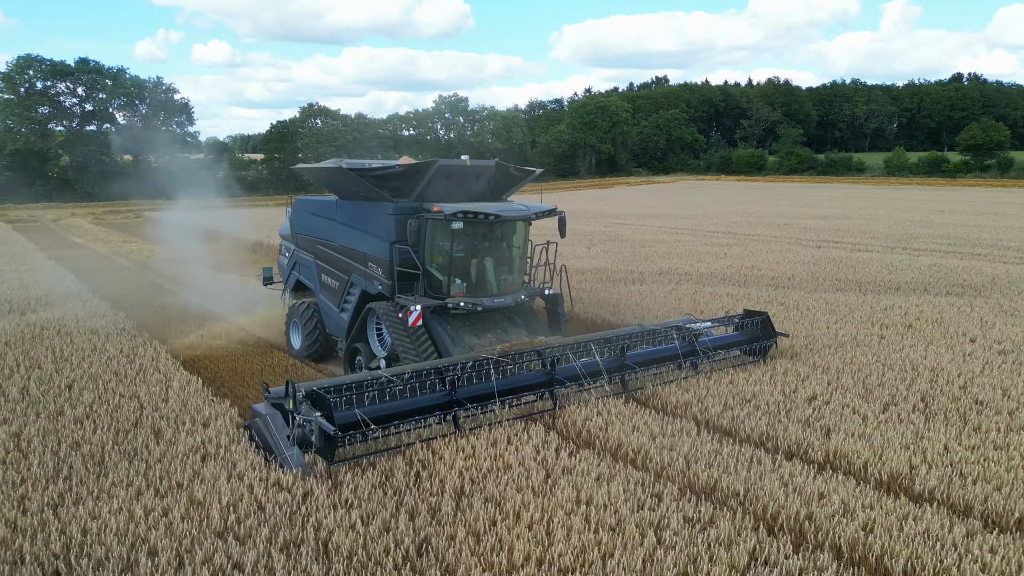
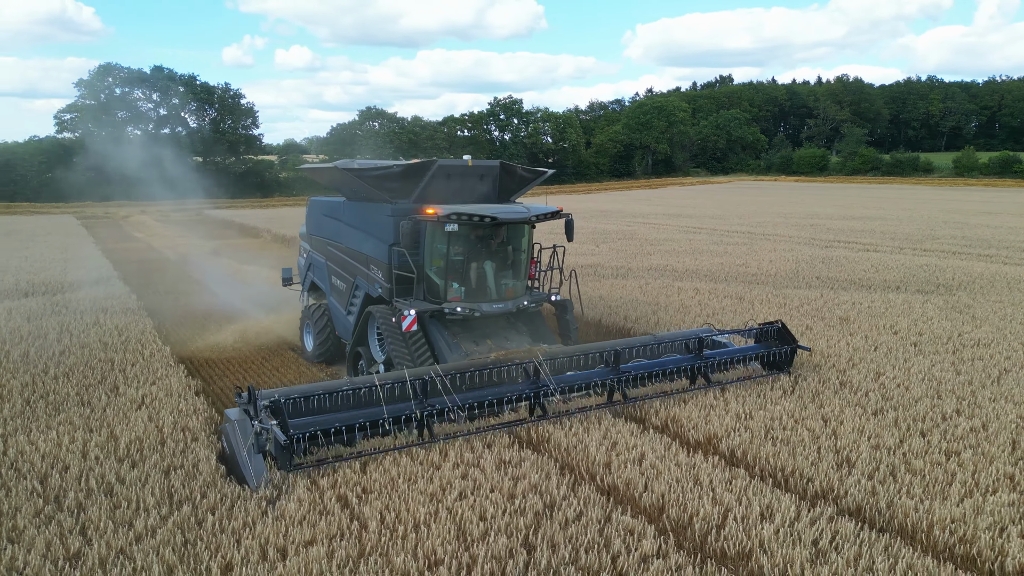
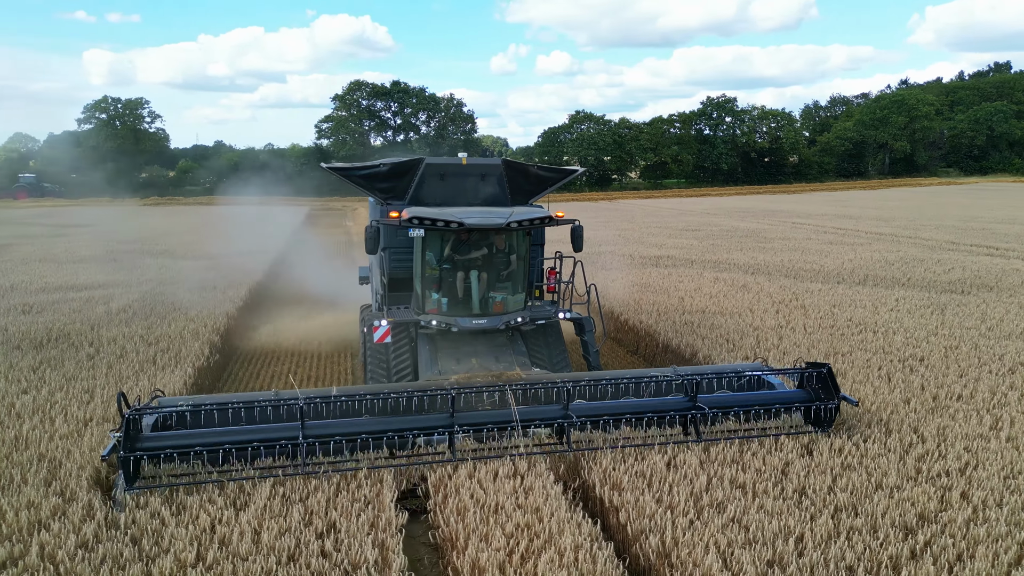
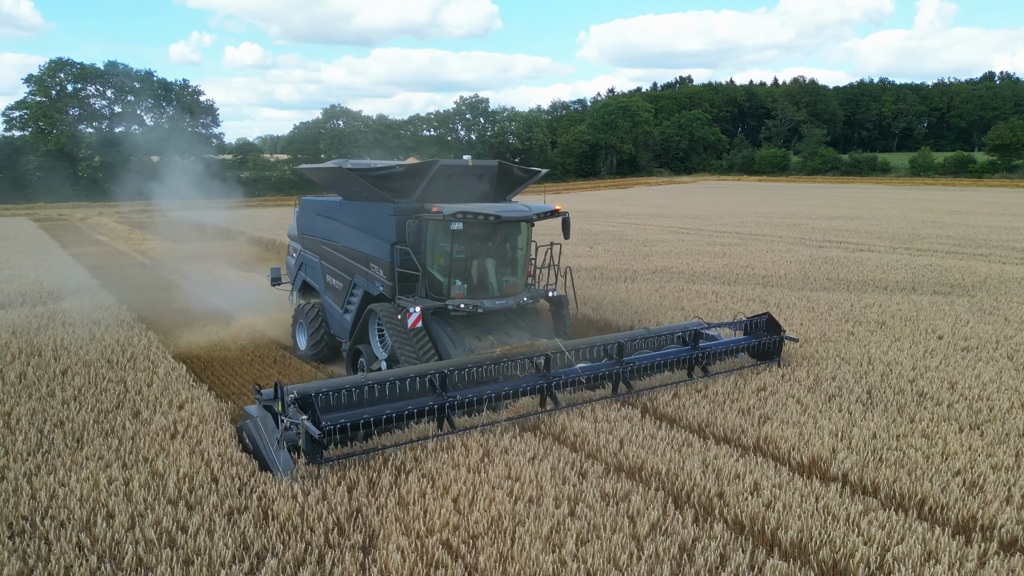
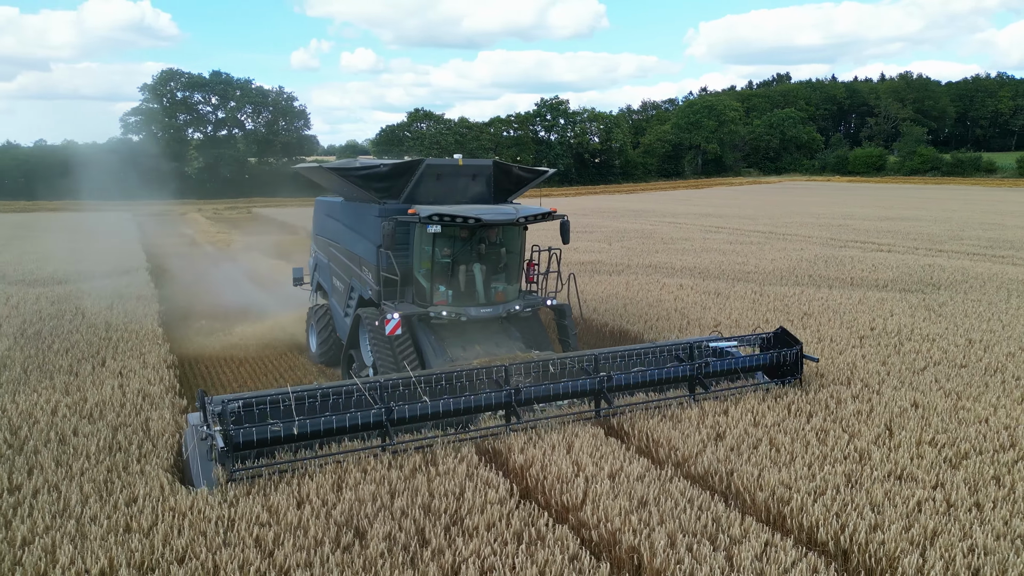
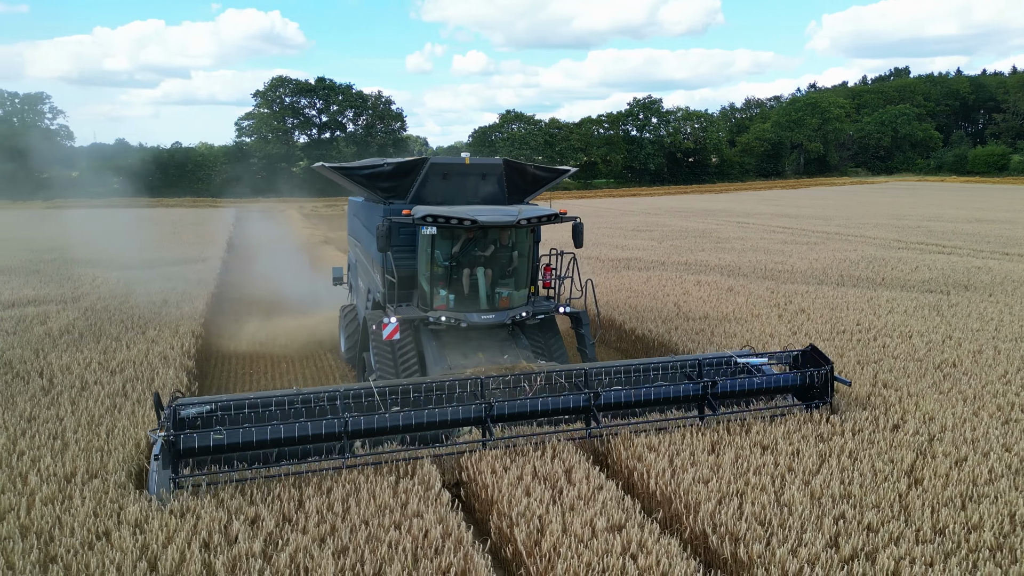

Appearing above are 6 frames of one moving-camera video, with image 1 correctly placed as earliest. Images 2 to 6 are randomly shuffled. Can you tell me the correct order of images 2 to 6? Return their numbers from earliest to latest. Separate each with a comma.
4, 2, 5, 6, 3
